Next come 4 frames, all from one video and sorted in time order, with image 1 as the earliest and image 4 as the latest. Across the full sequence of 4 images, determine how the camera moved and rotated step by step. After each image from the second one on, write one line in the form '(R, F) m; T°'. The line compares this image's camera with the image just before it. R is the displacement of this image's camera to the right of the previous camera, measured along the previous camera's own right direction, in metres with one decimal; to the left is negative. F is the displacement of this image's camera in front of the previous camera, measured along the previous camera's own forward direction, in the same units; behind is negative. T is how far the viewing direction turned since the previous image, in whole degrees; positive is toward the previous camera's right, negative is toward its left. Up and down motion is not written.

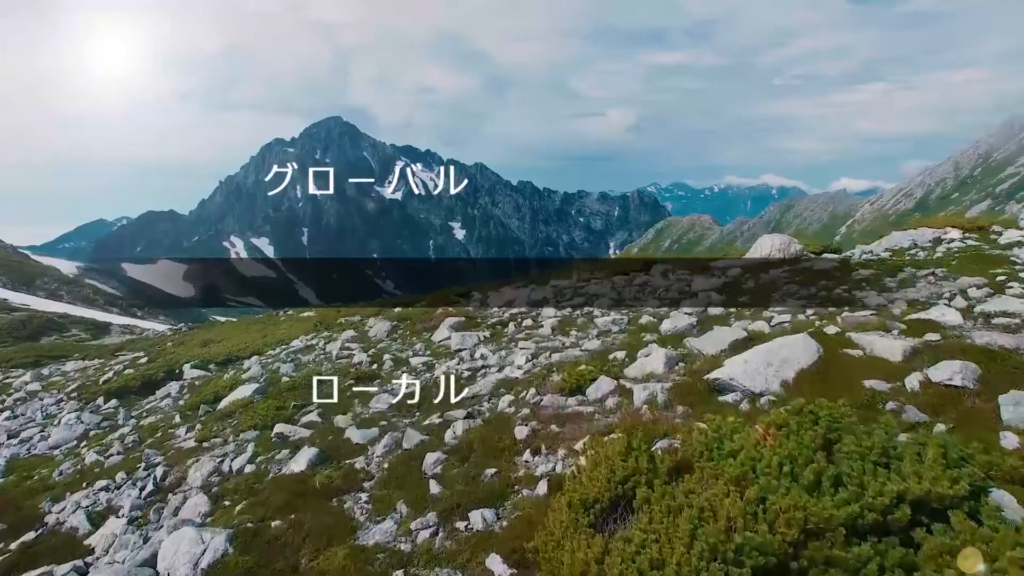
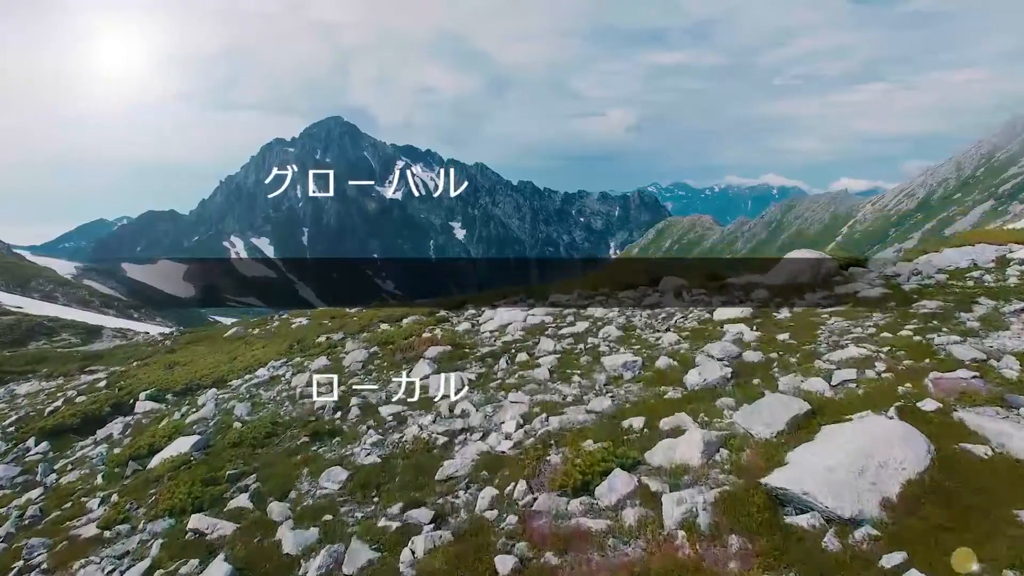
(+0.1, +1.2) m; 0°
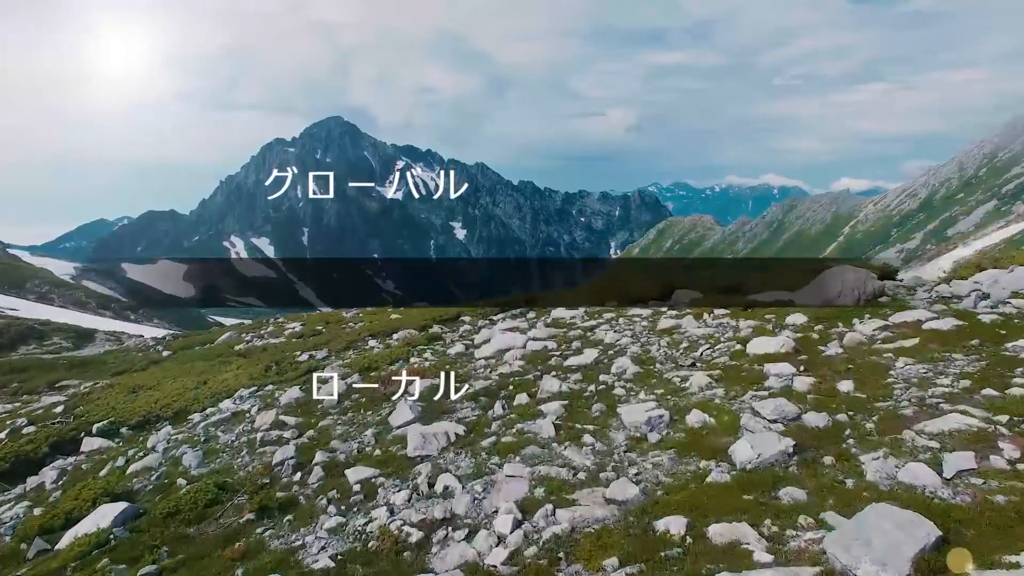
(0.0, +1.1) m; 0°
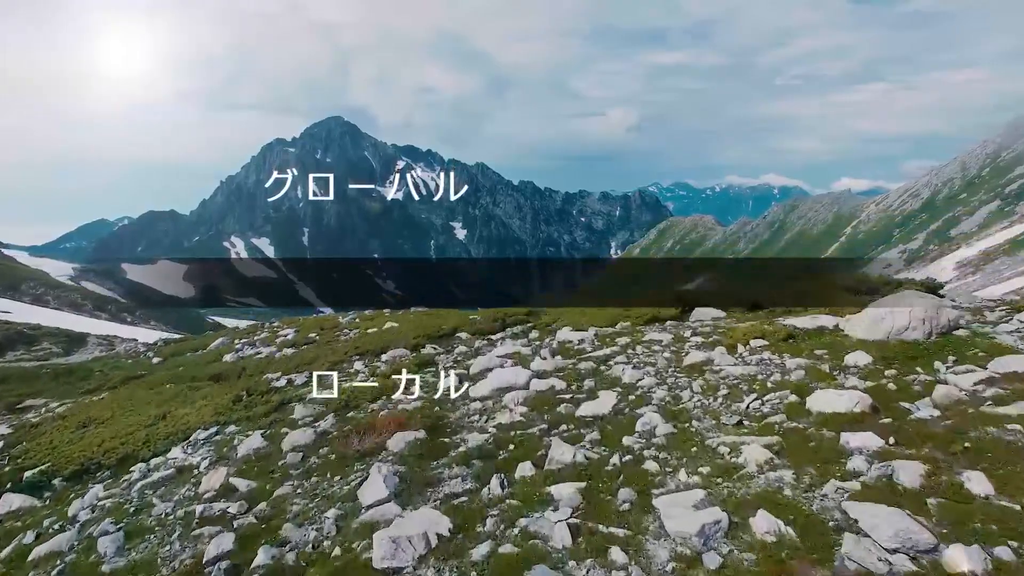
(0.0, +1.2) m; 0°
